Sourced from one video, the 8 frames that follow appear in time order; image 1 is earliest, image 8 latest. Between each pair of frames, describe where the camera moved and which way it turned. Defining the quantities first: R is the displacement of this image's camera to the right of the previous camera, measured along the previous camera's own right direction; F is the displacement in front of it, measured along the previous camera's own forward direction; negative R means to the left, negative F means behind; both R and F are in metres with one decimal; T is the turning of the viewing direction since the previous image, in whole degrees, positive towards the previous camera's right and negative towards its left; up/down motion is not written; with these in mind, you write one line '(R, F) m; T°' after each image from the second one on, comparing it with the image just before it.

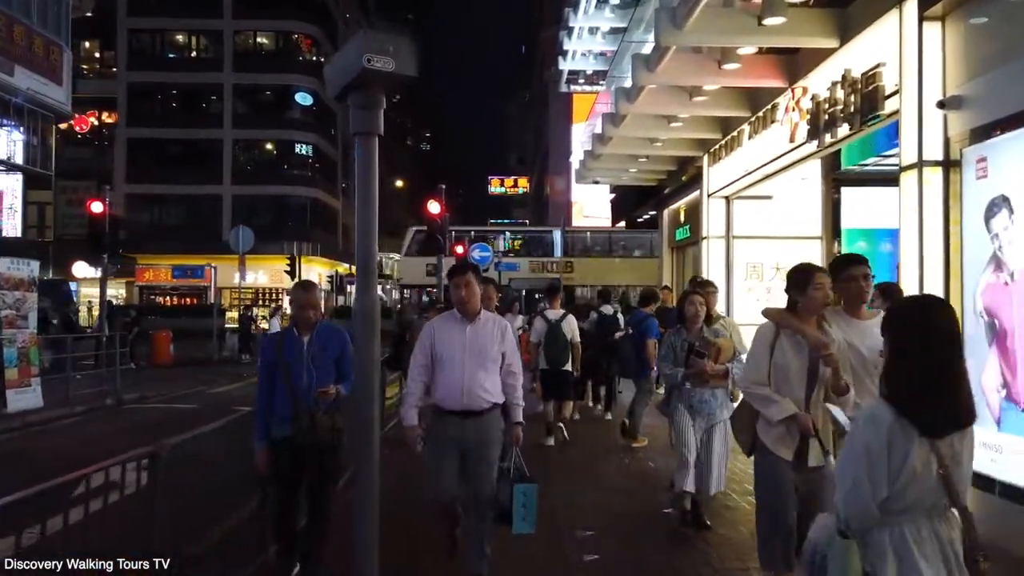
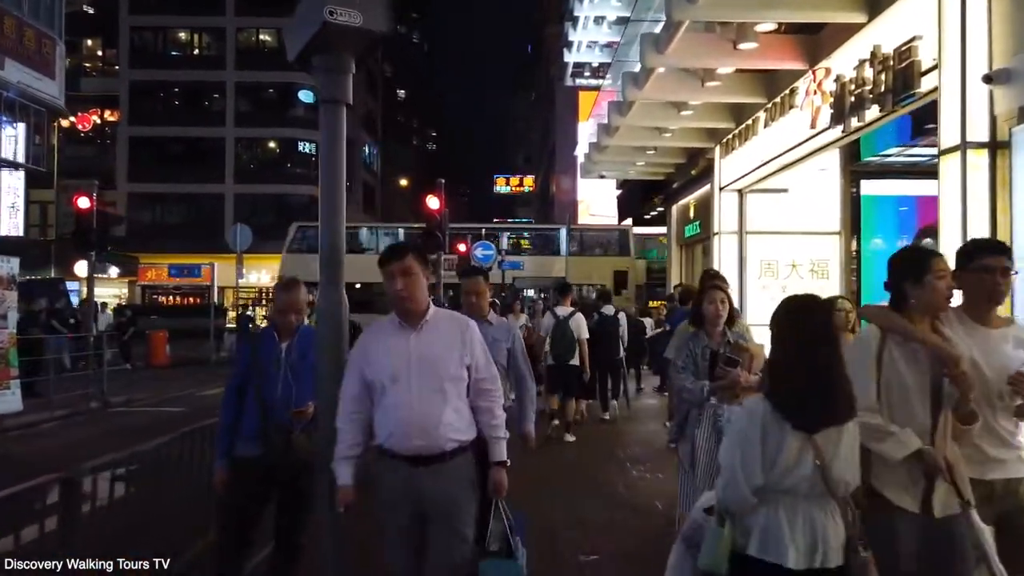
(+0.1, +0.7) m; 0°
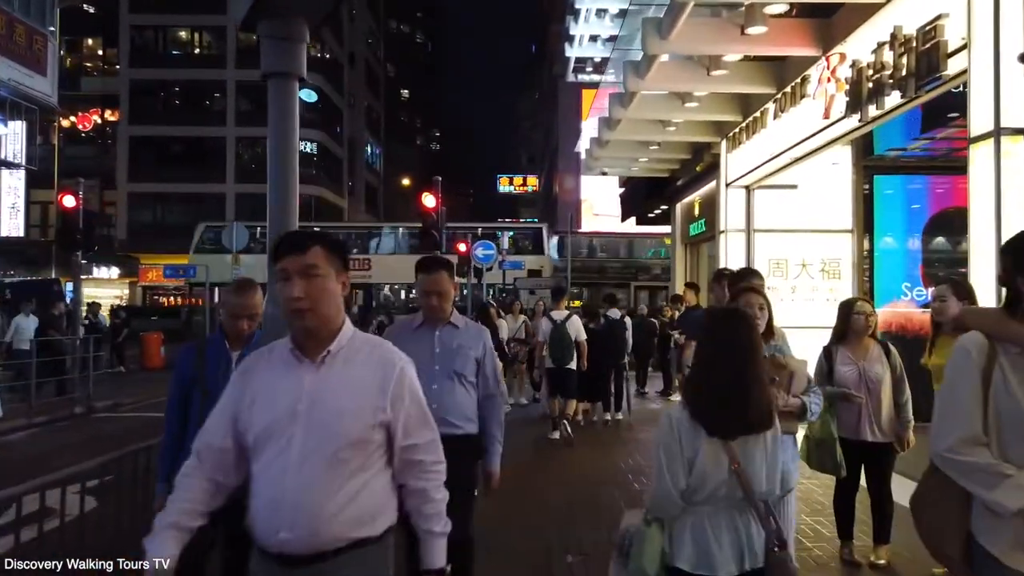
(+0.1, +0.5) m; 0°
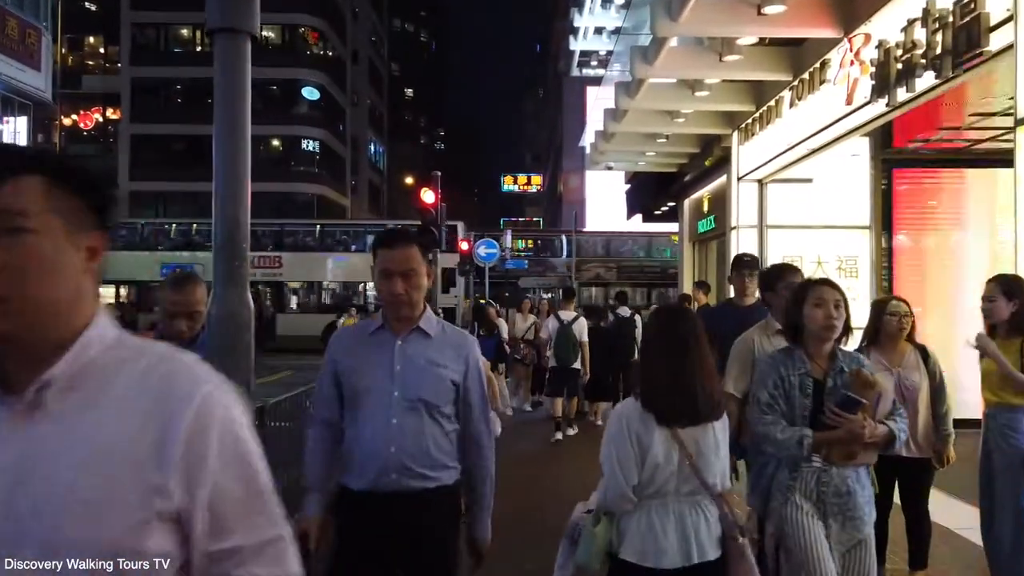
(0.0, +0.5) m; 0°
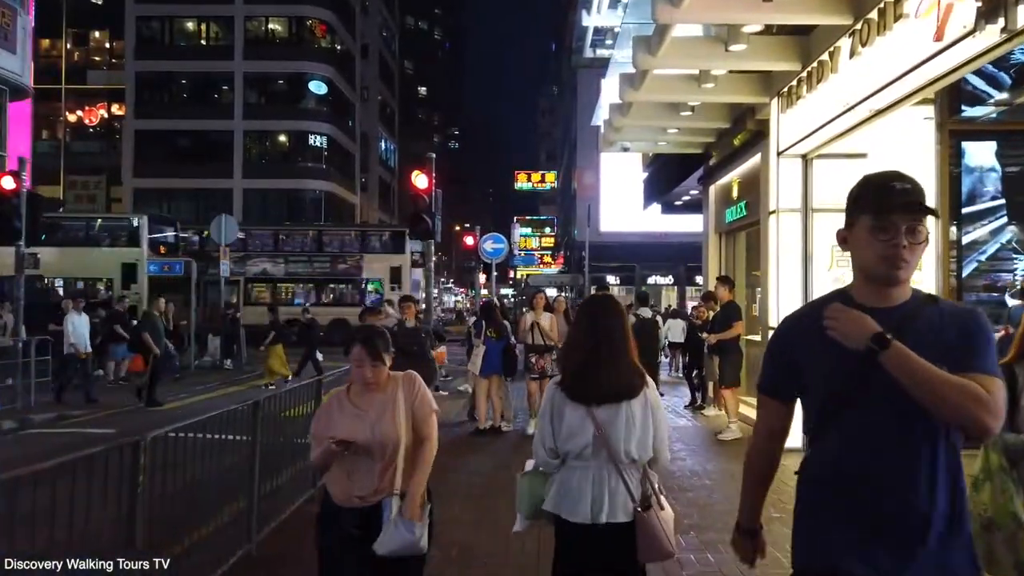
(+0.2, +1.7) m; -1°
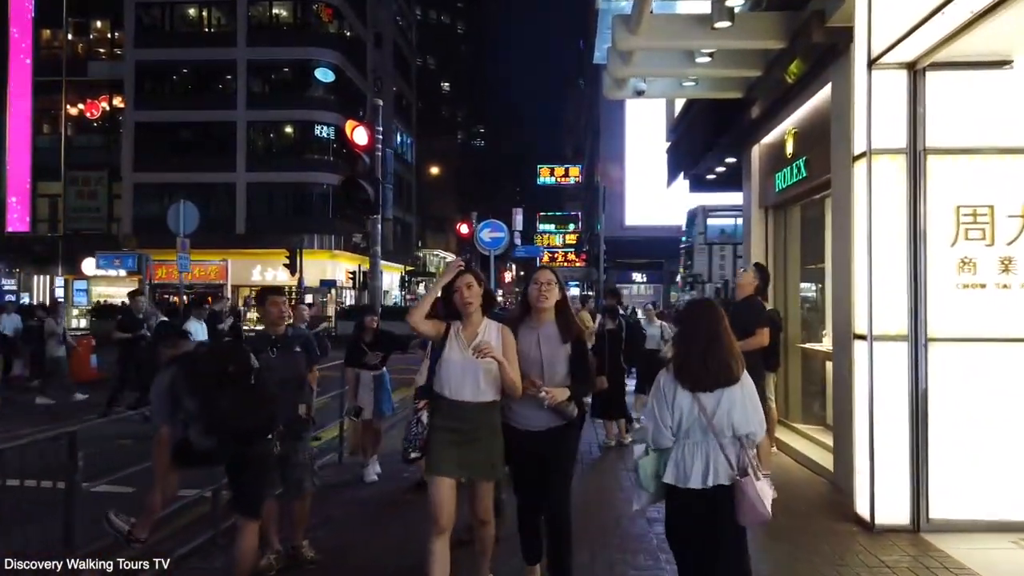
(+0.6, +3.5) m; -2°
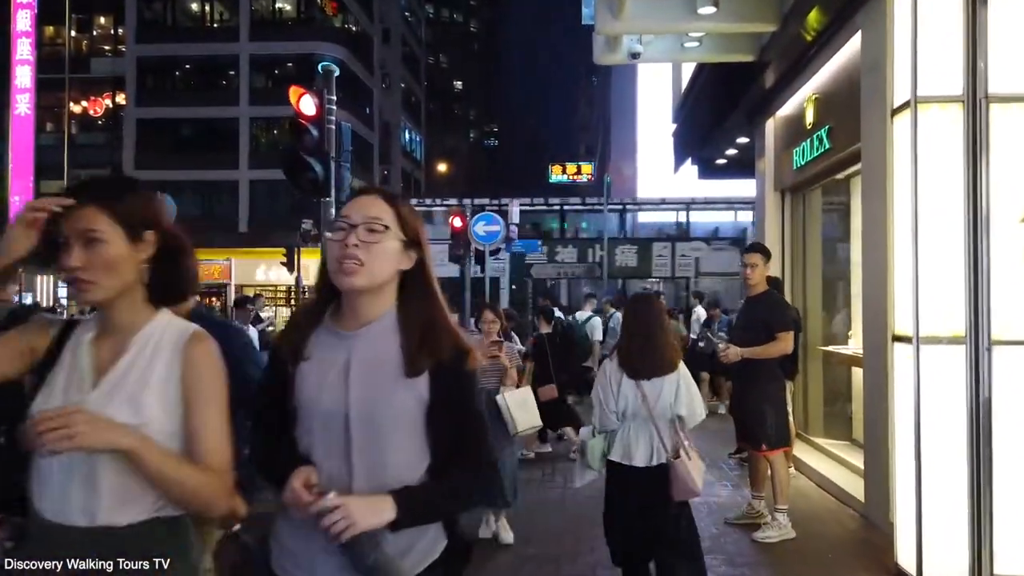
(+0.4, +1.4) m; -1°
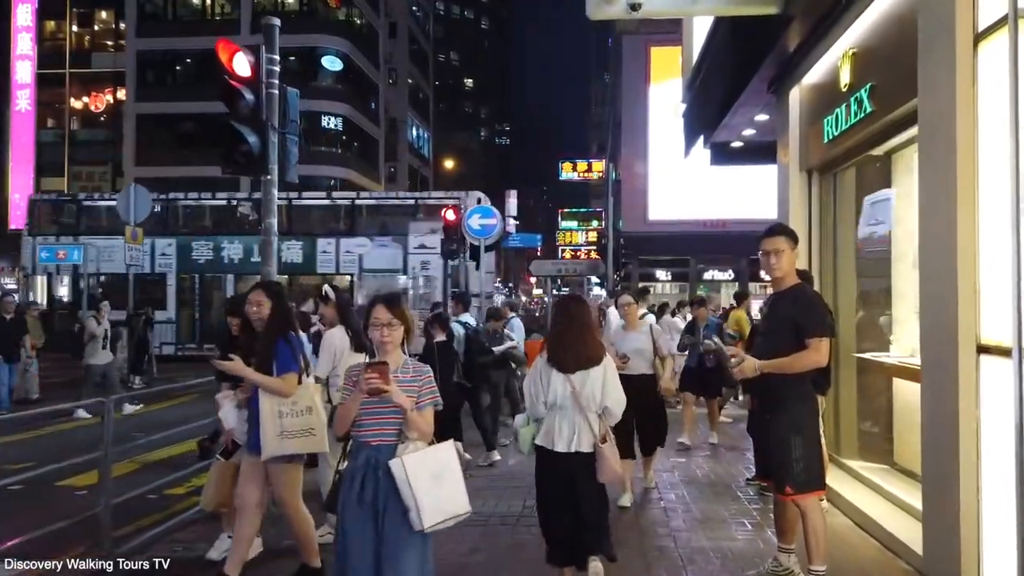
(+0.3, +1.4) m; -1°
